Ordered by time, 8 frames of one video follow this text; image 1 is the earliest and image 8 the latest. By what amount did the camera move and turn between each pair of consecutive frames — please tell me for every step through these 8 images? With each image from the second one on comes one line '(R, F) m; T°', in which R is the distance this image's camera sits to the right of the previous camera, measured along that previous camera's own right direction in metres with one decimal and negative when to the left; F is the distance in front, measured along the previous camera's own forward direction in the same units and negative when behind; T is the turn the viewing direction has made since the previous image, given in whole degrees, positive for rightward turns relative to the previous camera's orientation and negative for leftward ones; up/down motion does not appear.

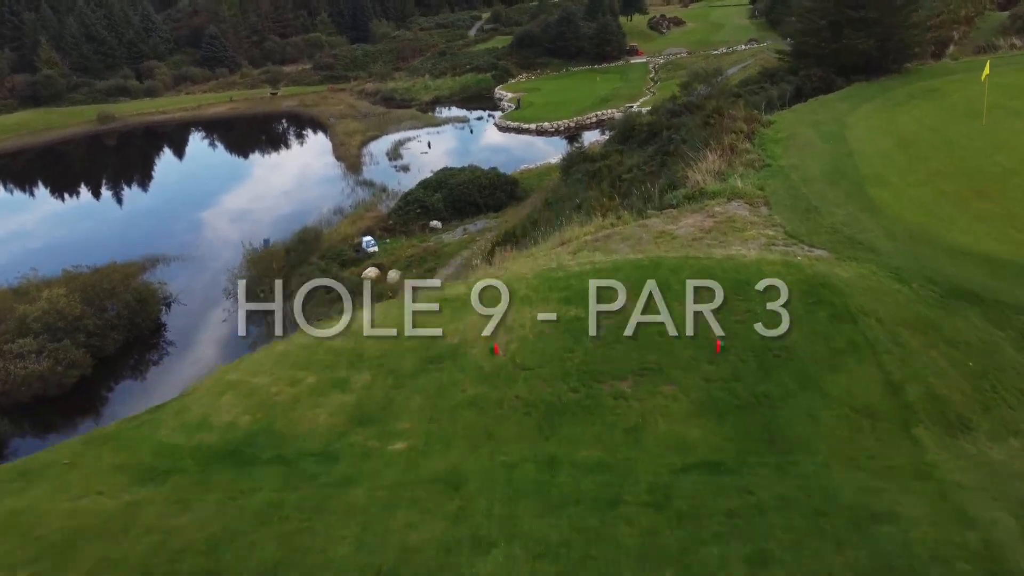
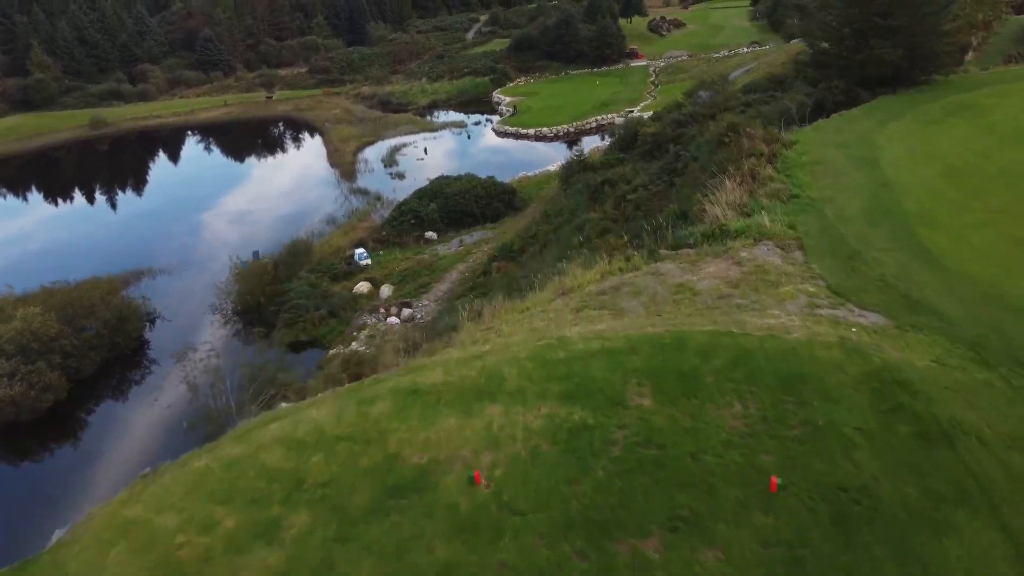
(+0.1, +0.8) m; 0°
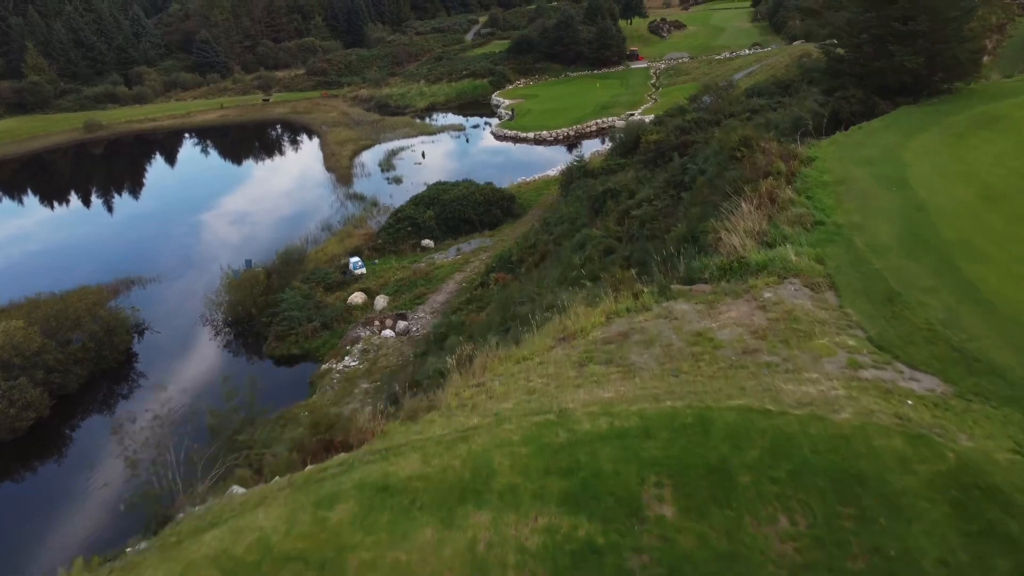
(0.0, +0.6) m; 0°
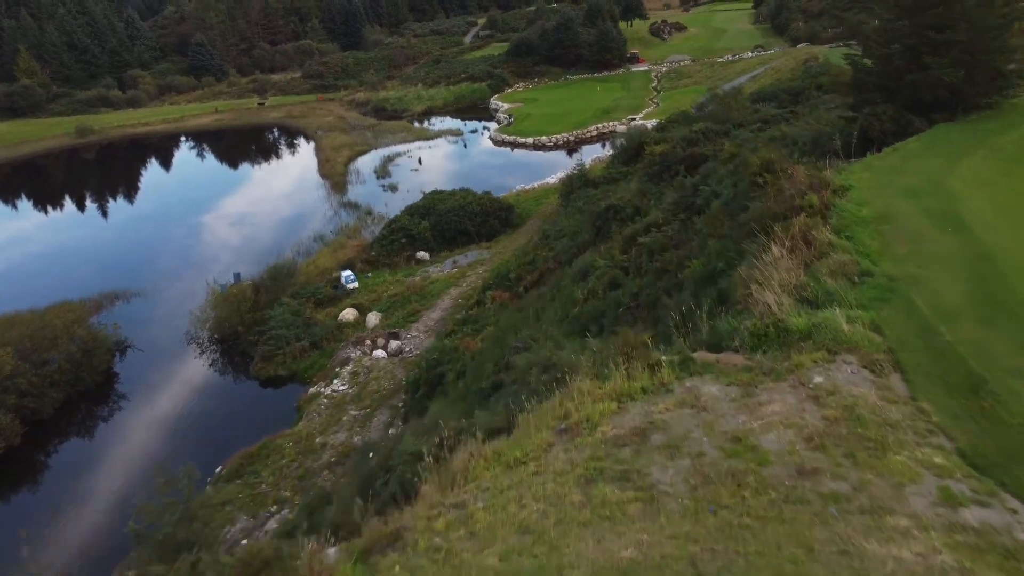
(+0.1, +0.9) m; 0°
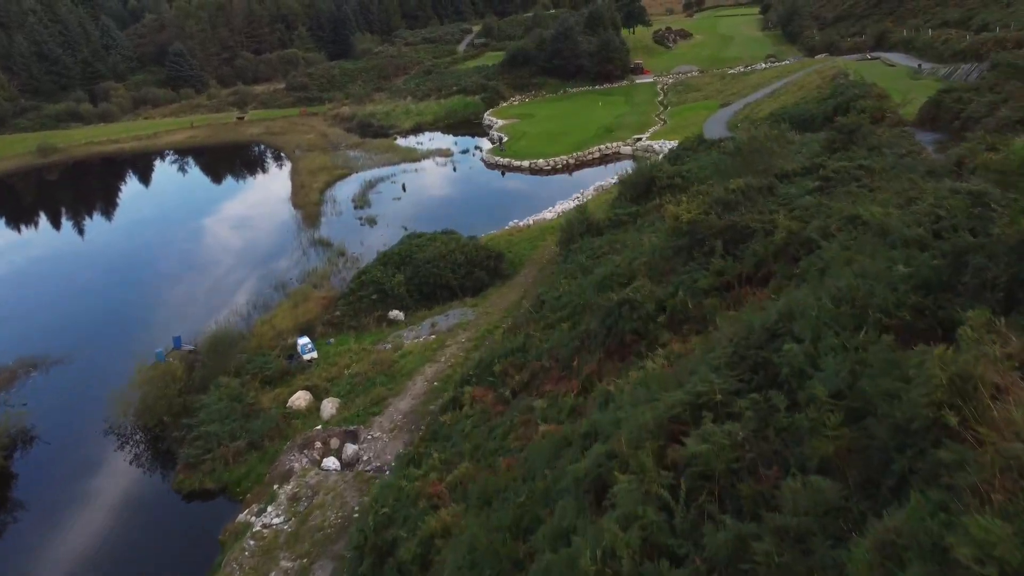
(+0.3, +3.5) m; 0°
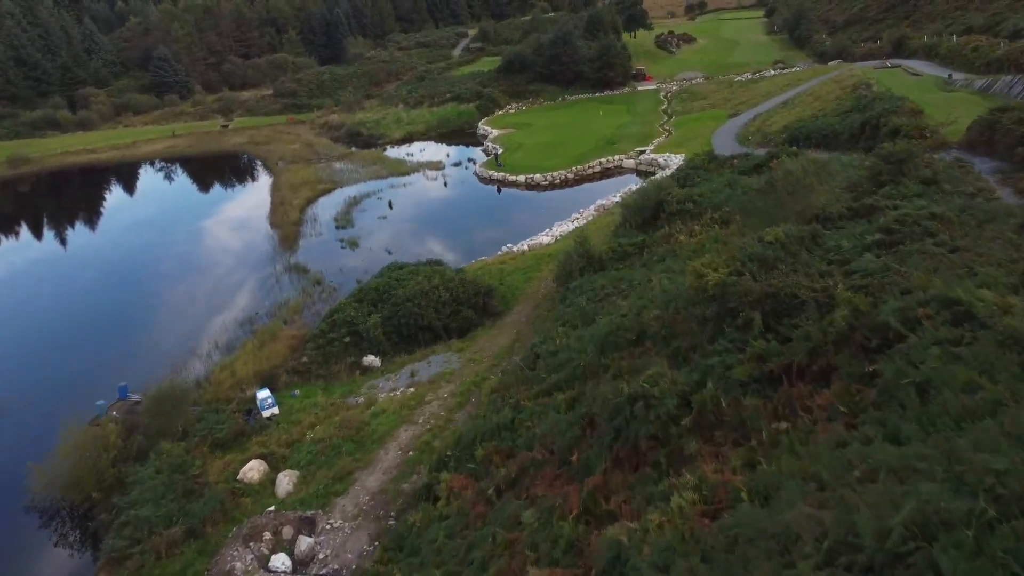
(+0.2, +2.3) m; 0°
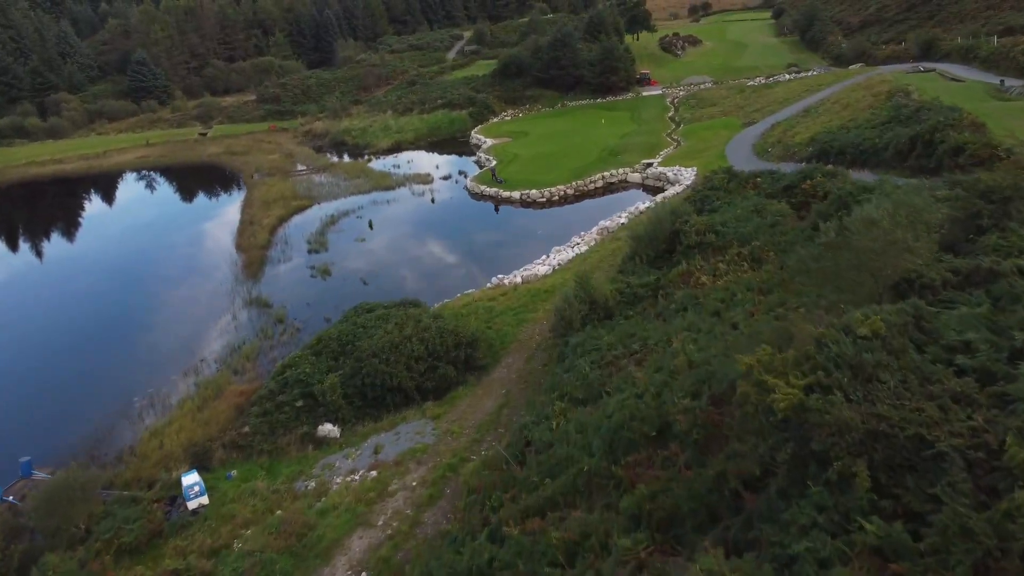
(+0.3, +3.0) m; 0°
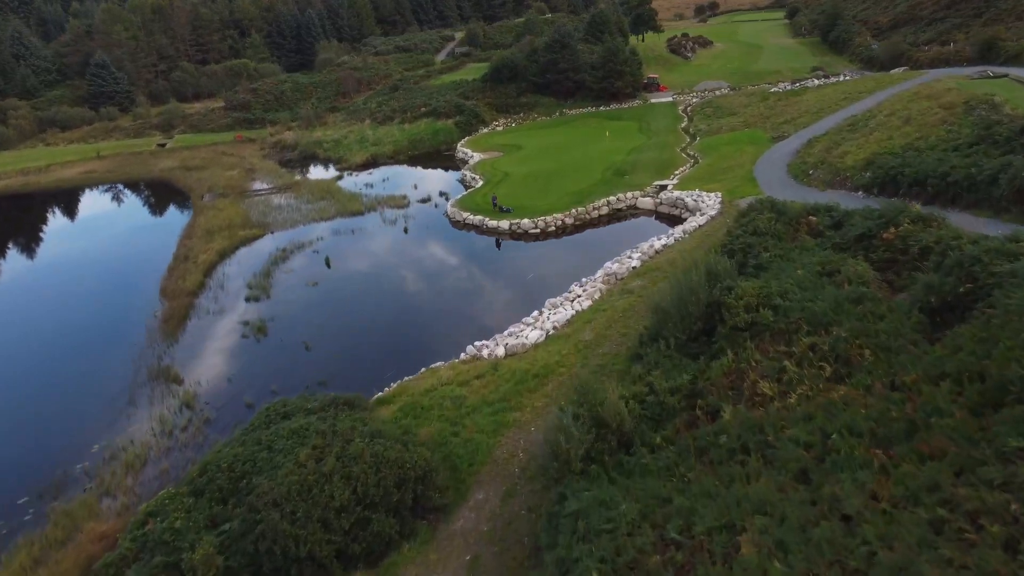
(+0.5, +4.8) m; 0°
